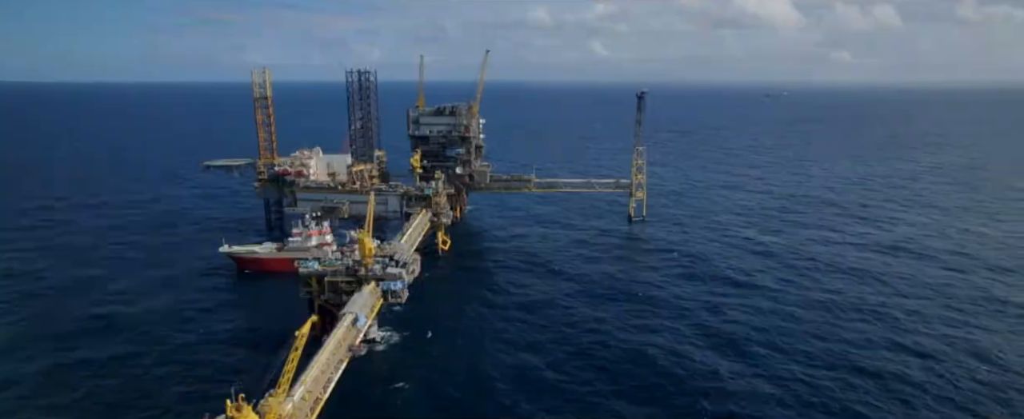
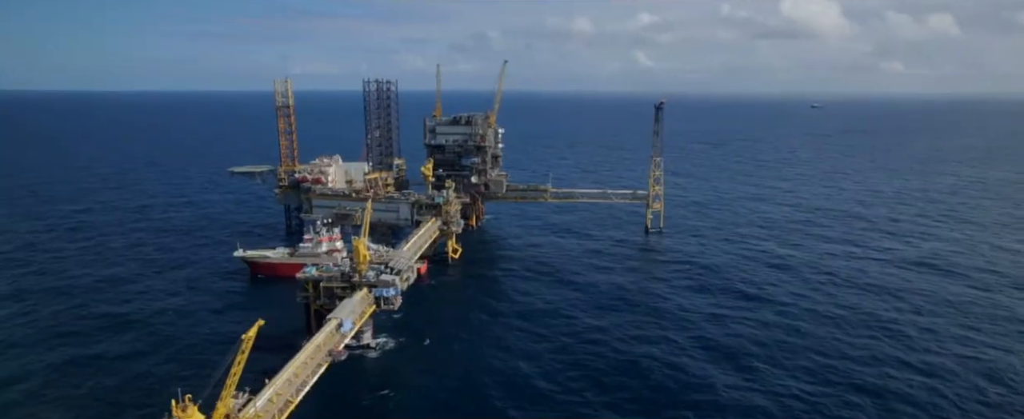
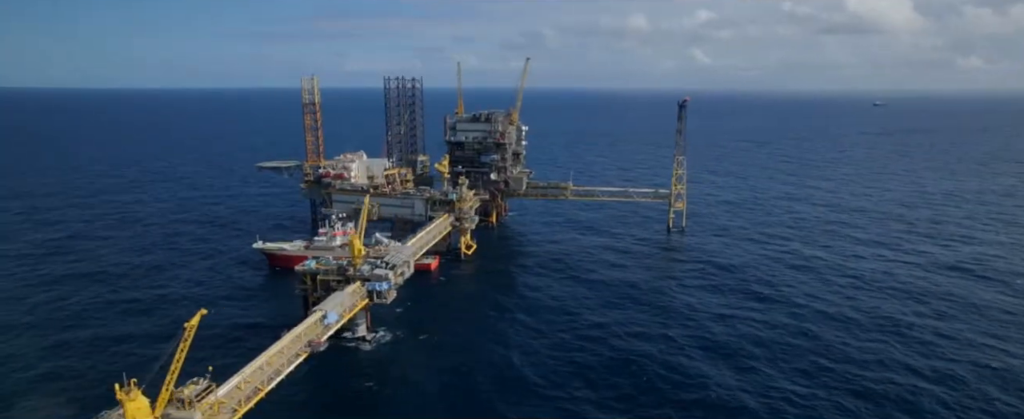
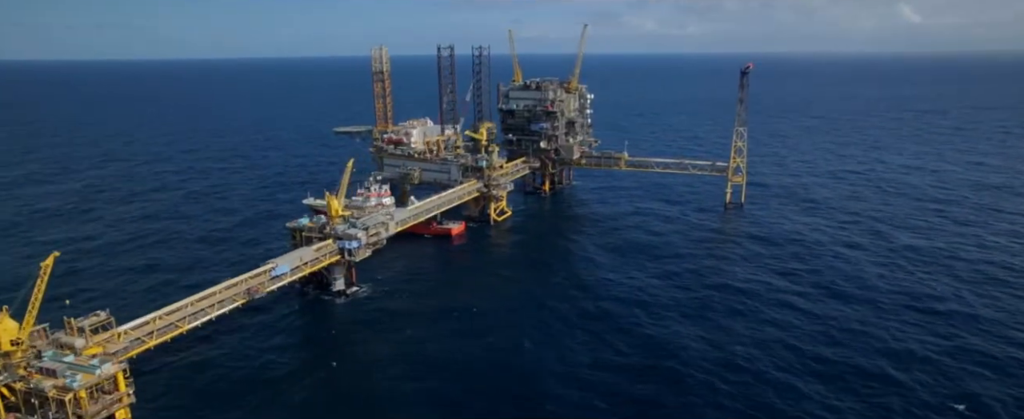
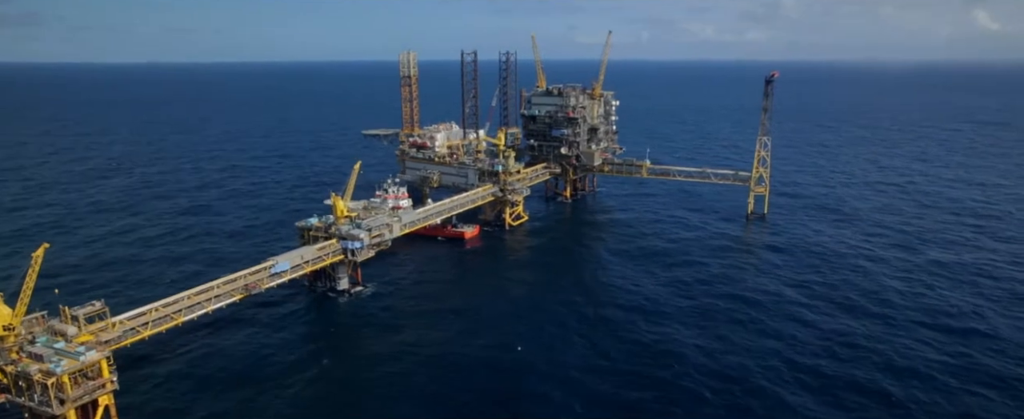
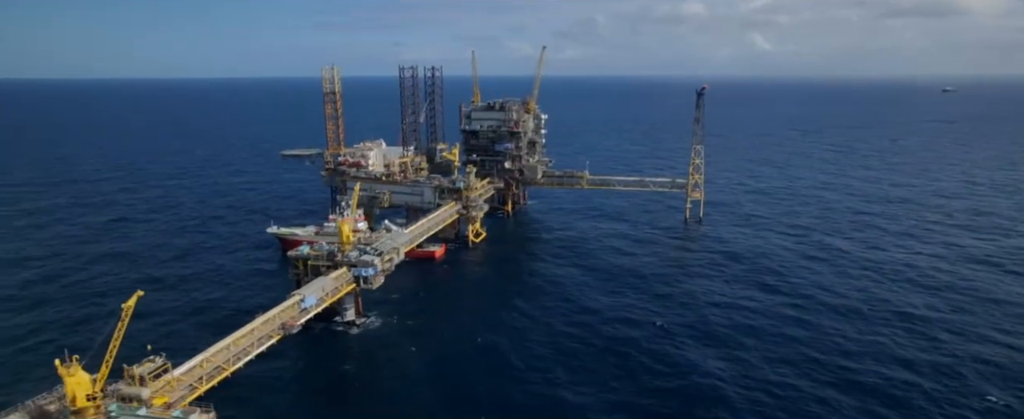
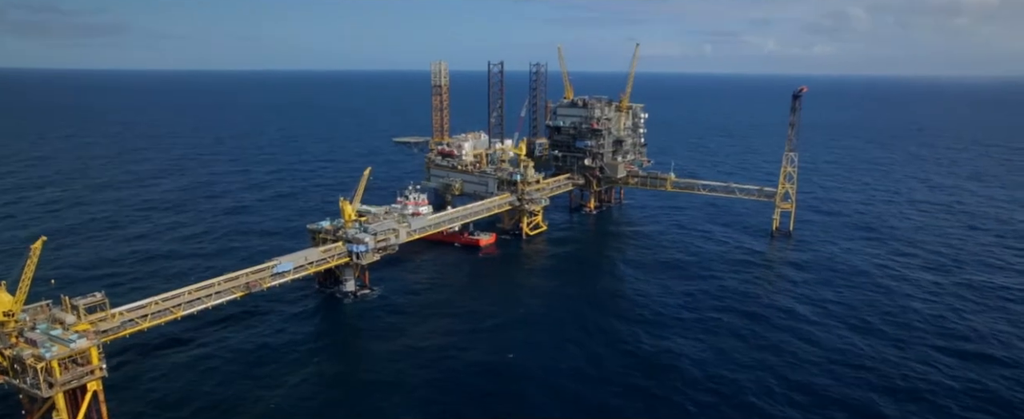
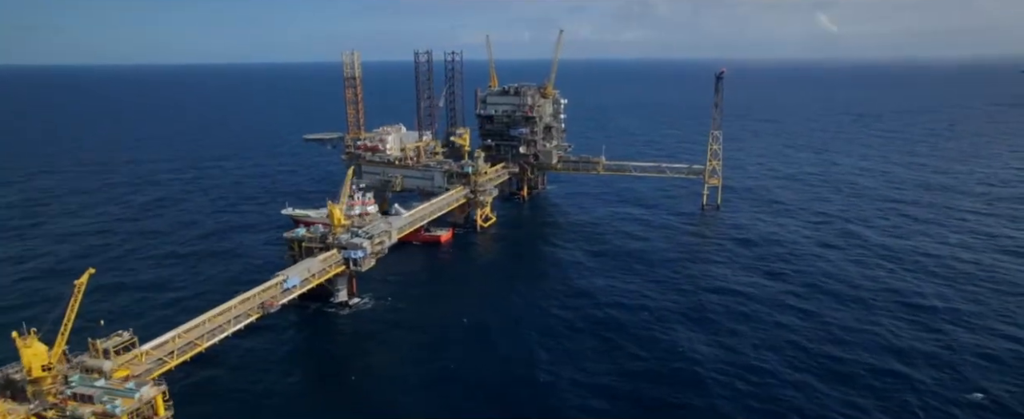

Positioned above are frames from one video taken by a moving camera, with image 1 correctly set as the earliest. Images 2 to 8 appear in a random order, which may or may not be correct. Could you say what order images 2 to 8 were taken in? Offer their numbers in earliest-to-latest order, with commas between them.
2, 3, 6, 8, 4, 5, 7
